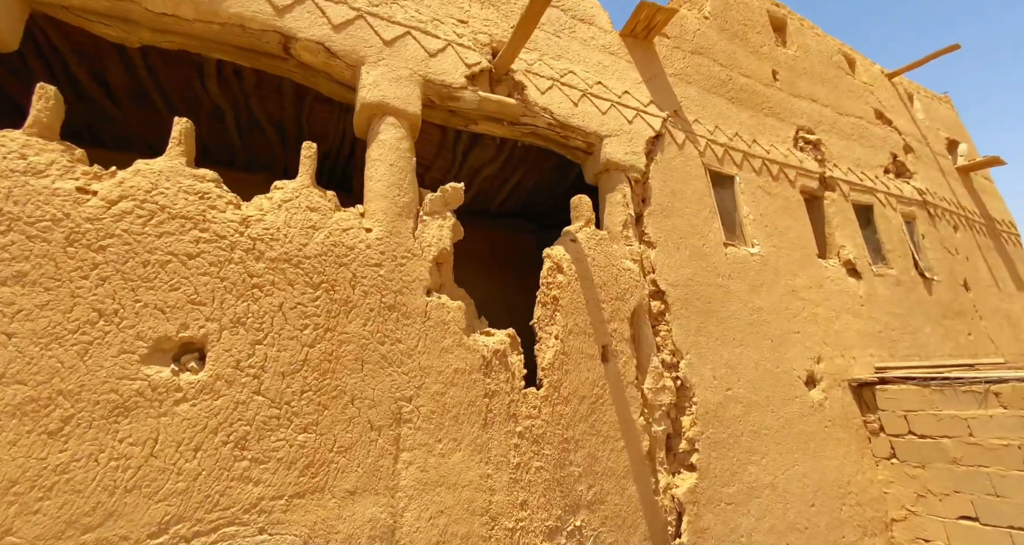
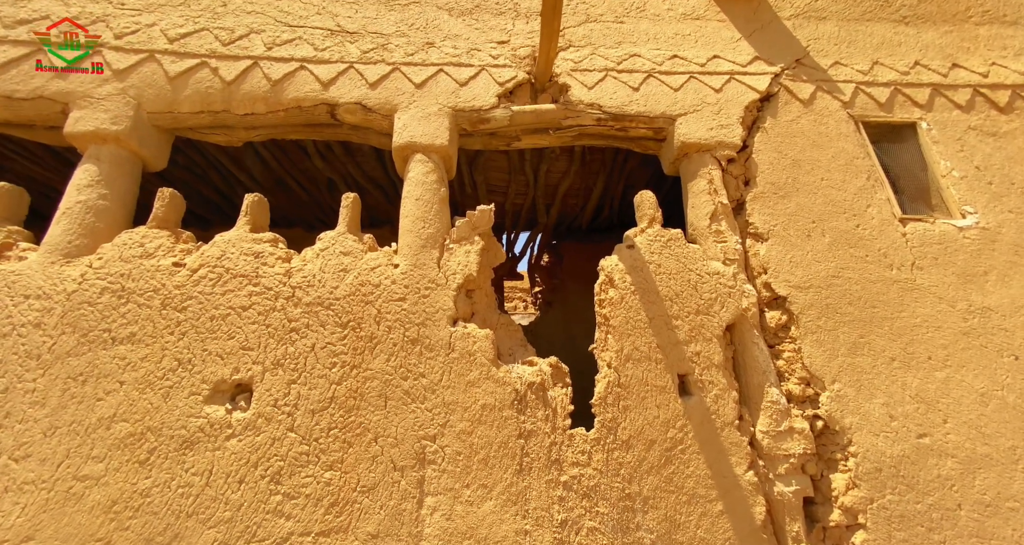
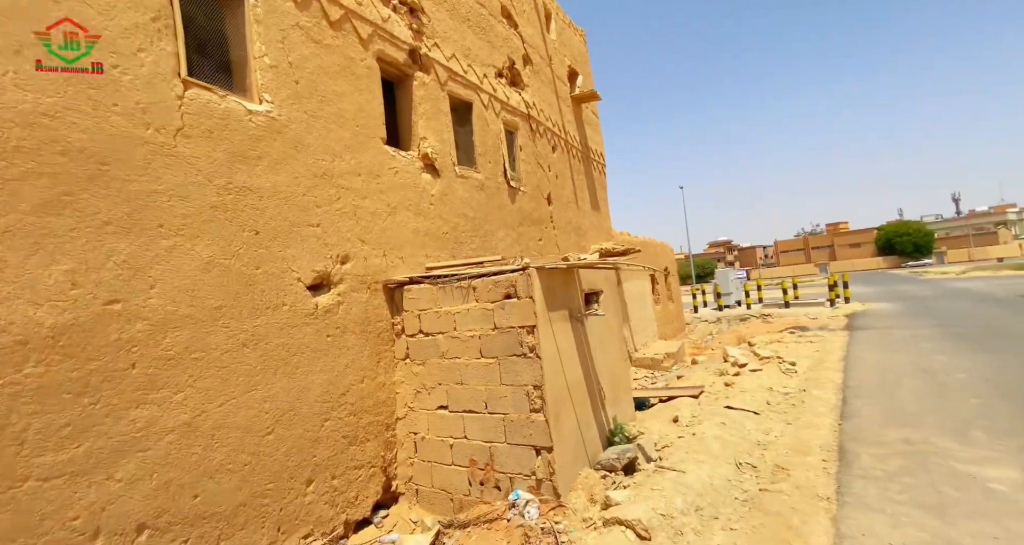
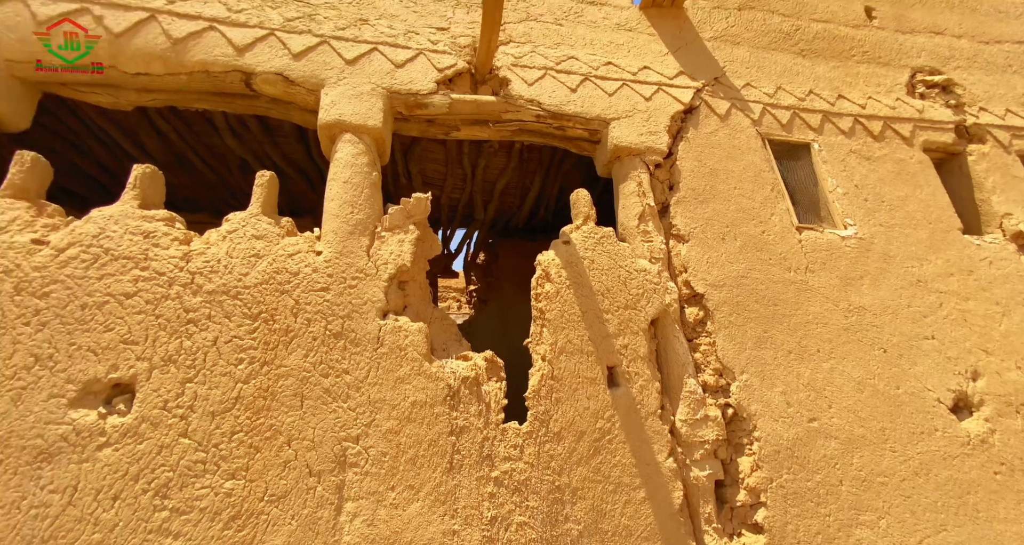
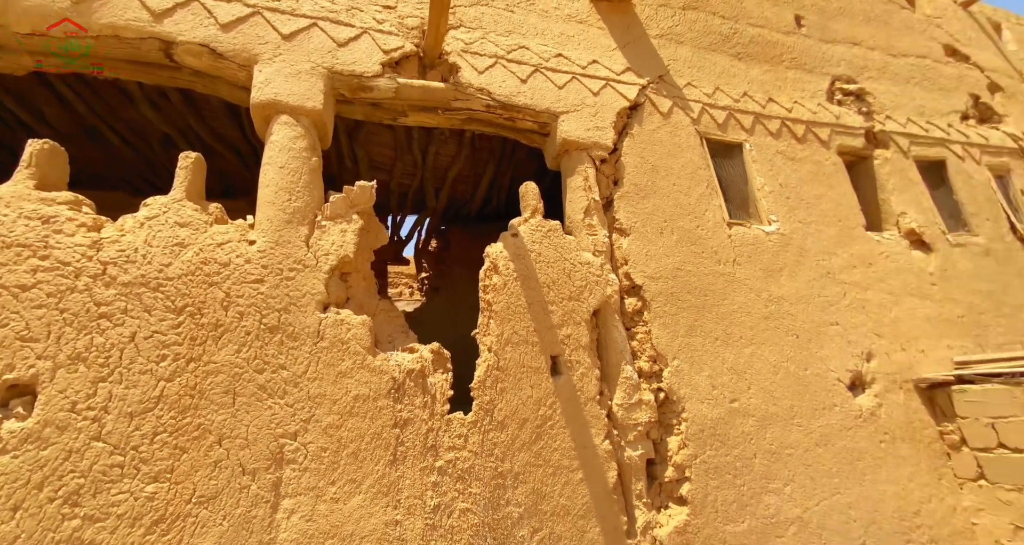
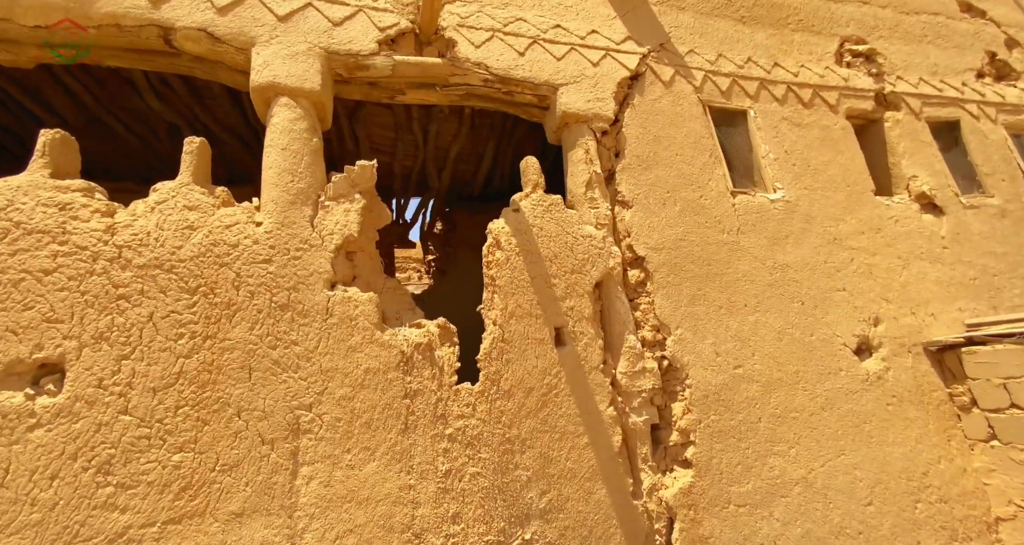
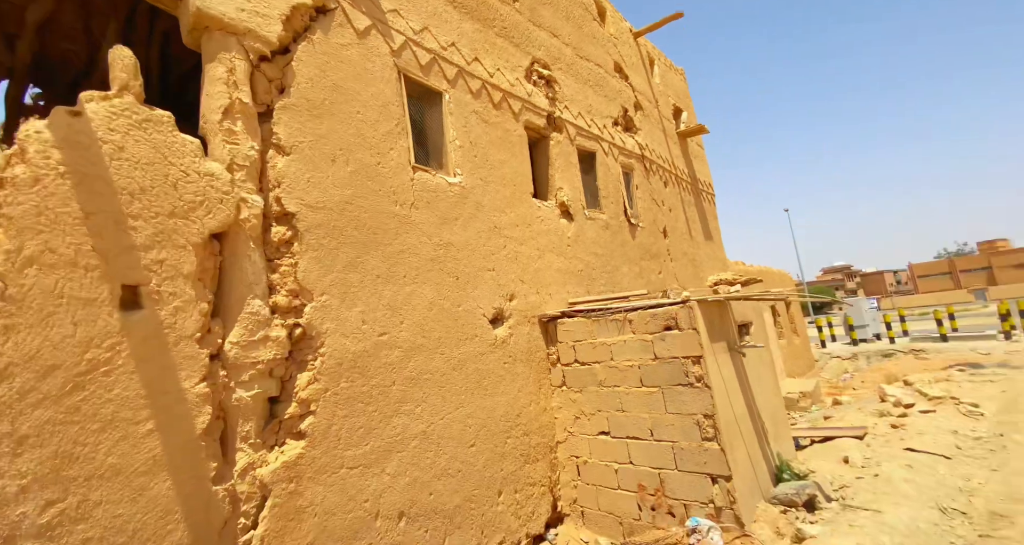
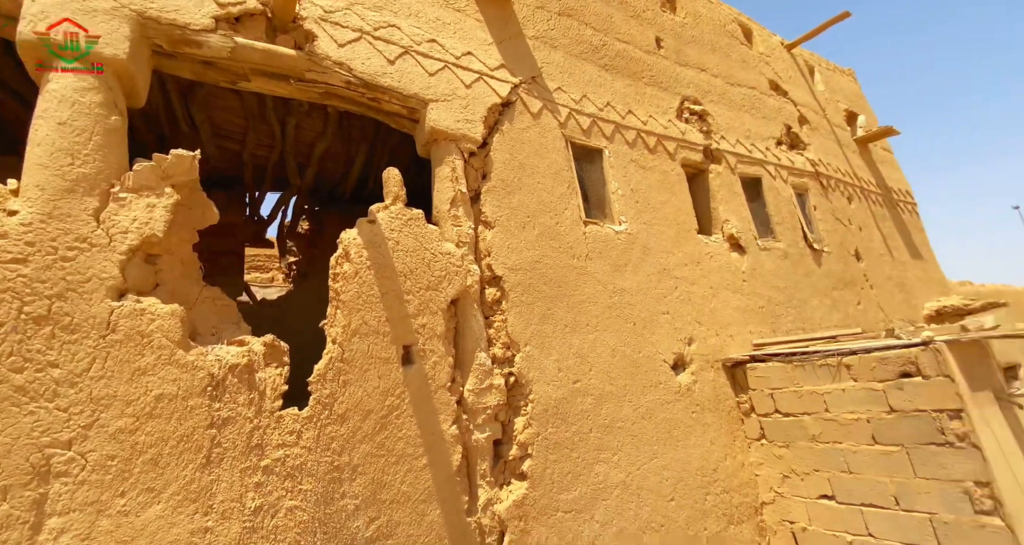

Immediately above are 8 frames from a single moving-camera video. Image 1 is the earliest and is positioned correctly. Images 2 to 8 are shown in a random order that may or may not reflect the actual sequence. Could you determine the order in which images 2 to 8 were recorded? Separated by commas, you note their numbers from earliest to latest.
6, 4, 2, 5, 8, 7, 3
